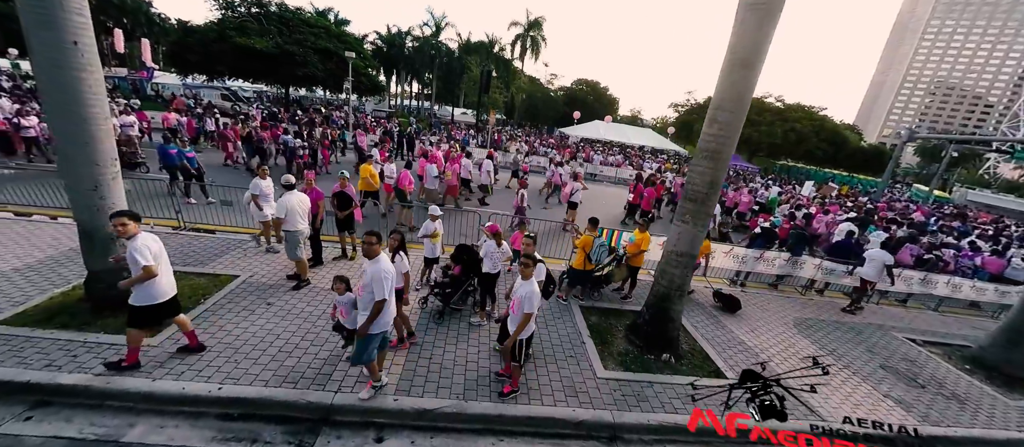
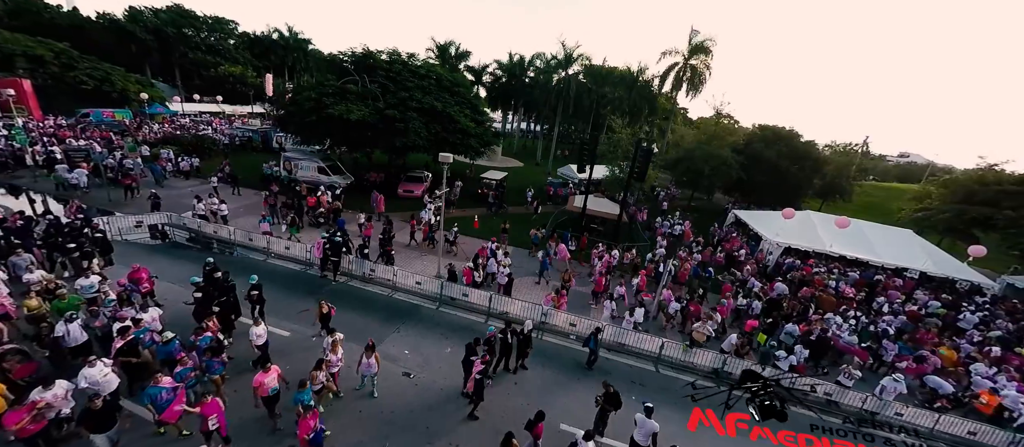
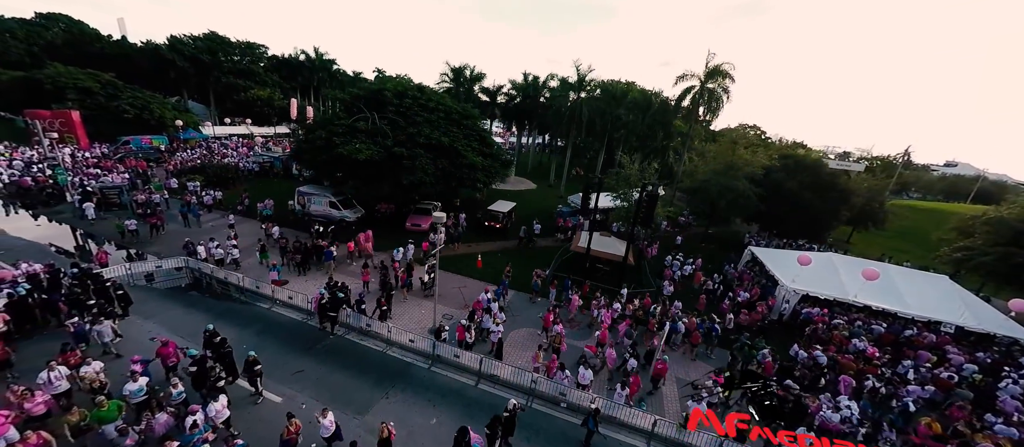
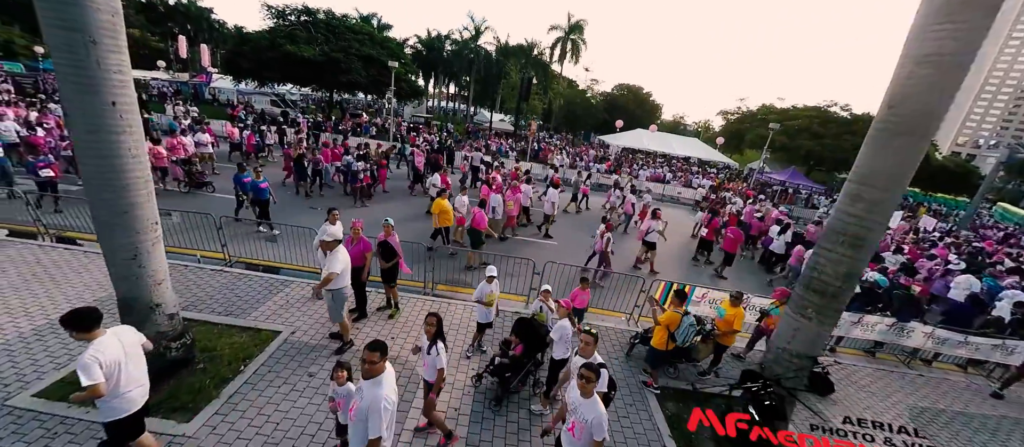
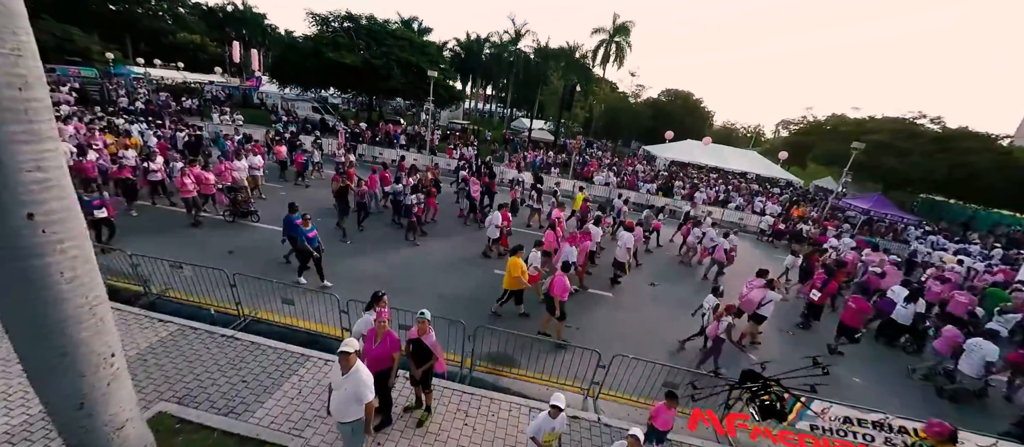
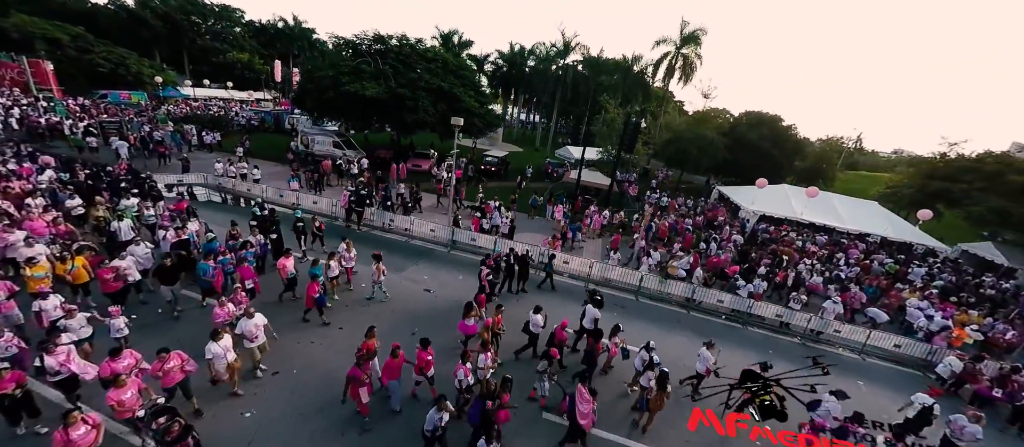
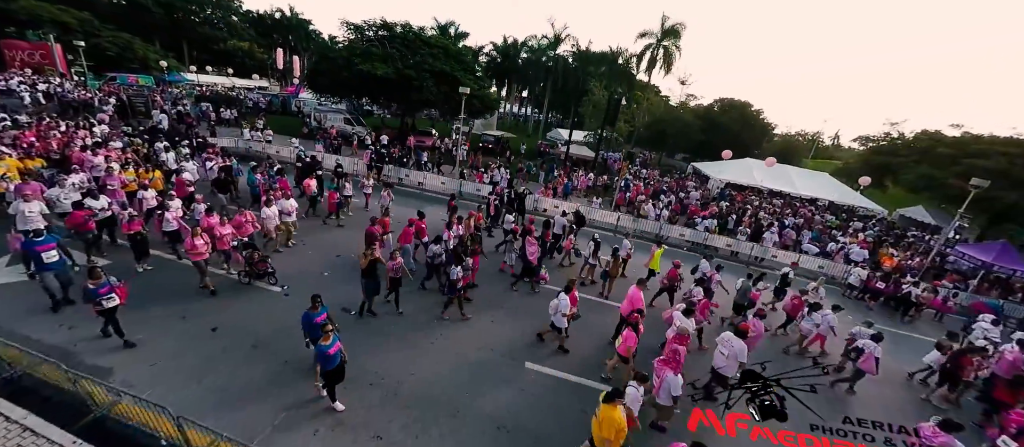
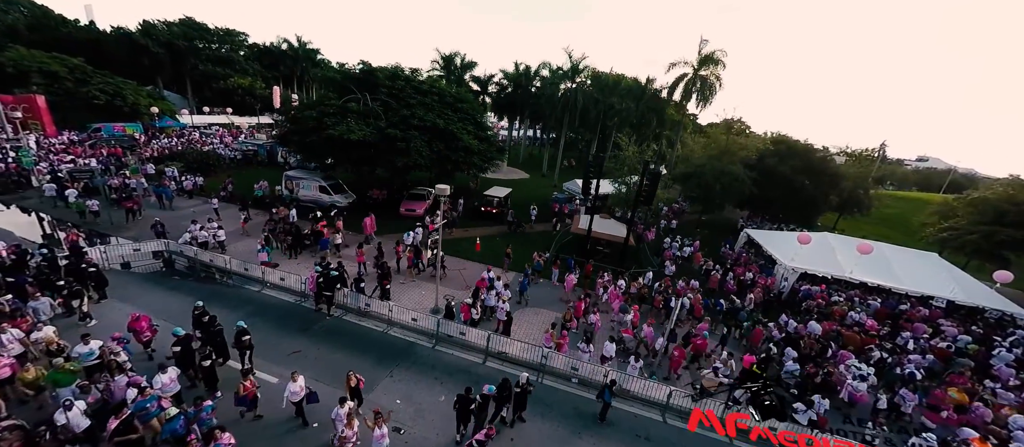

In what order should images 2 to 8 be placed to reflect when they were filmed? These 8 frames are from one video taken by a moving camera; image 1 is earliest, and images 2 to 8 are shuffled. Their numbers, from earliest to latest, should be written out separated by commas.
4, 5, 7, 6, 2, 8, 3
